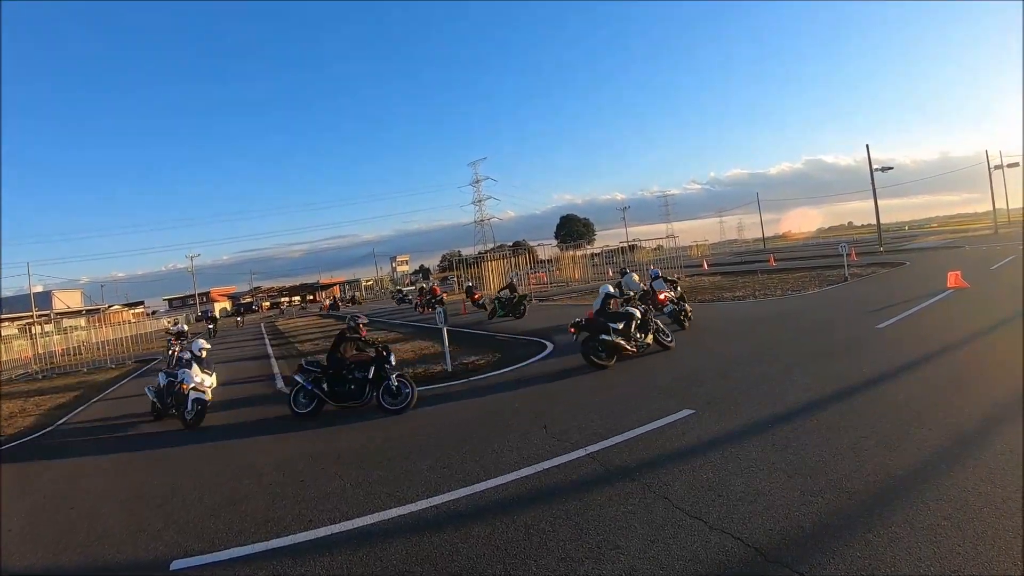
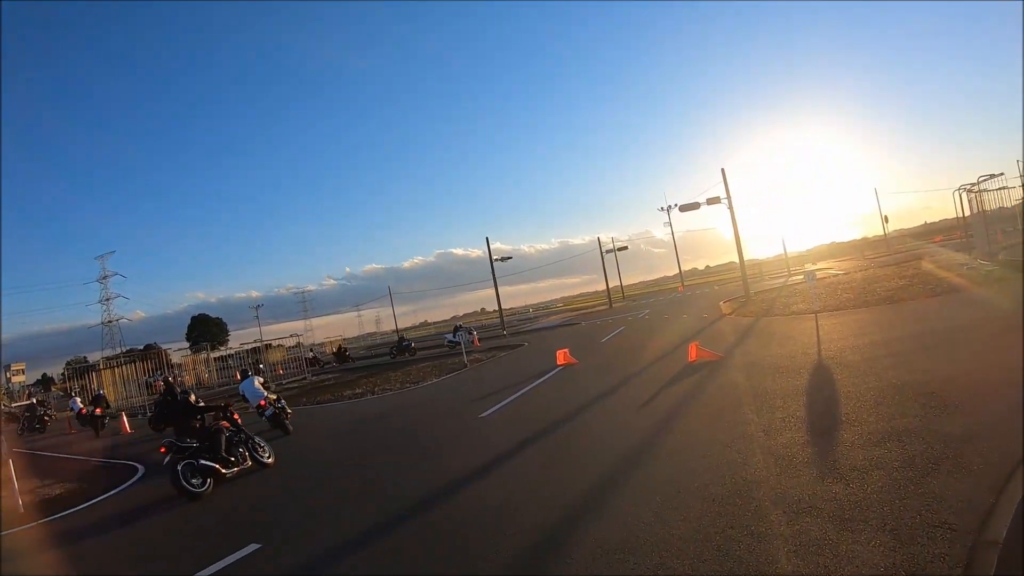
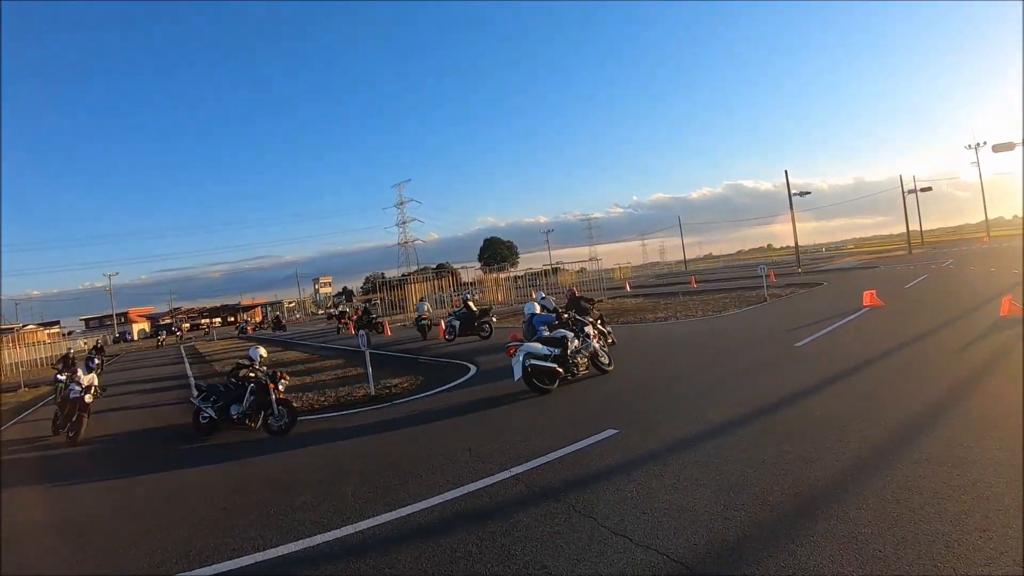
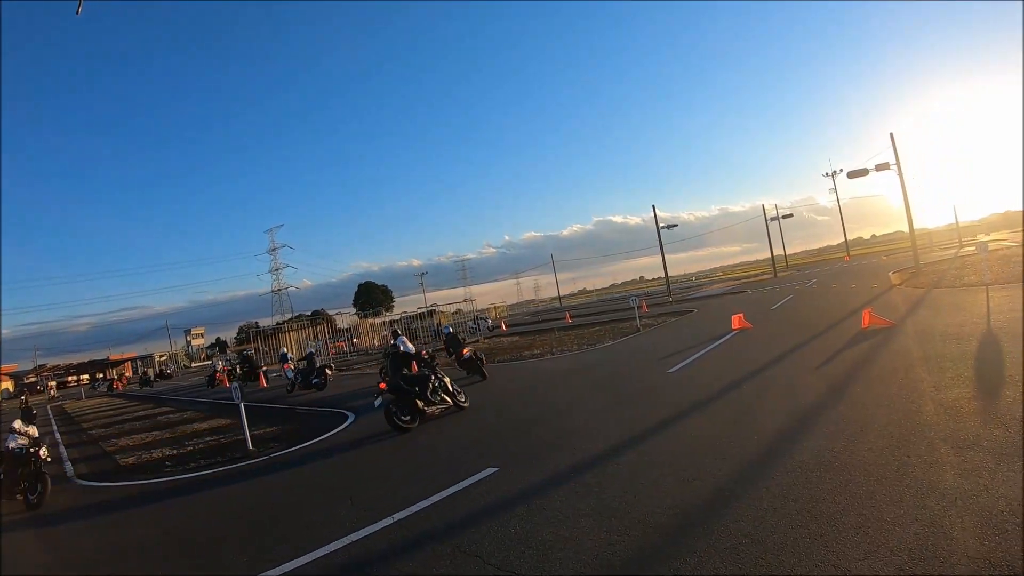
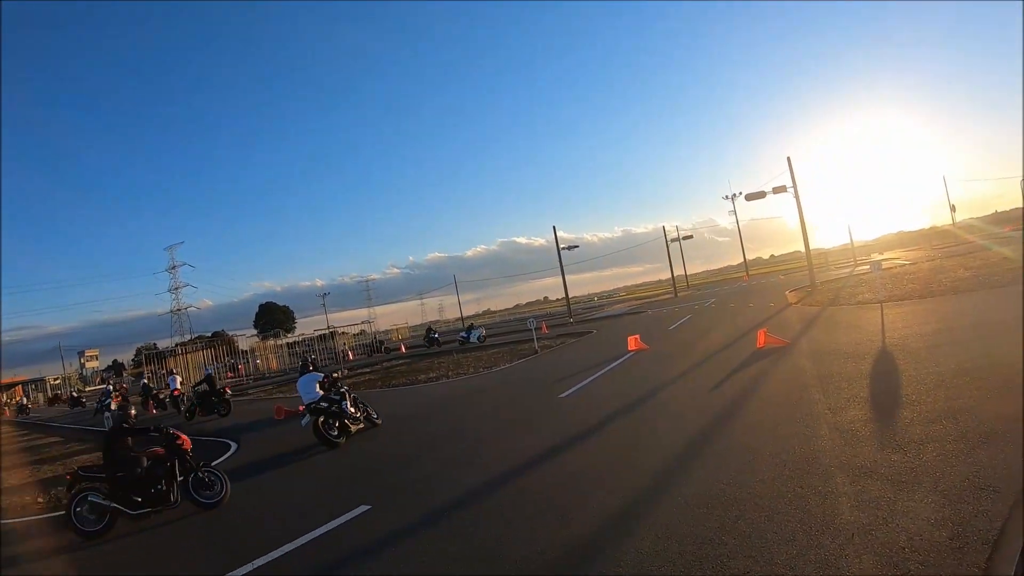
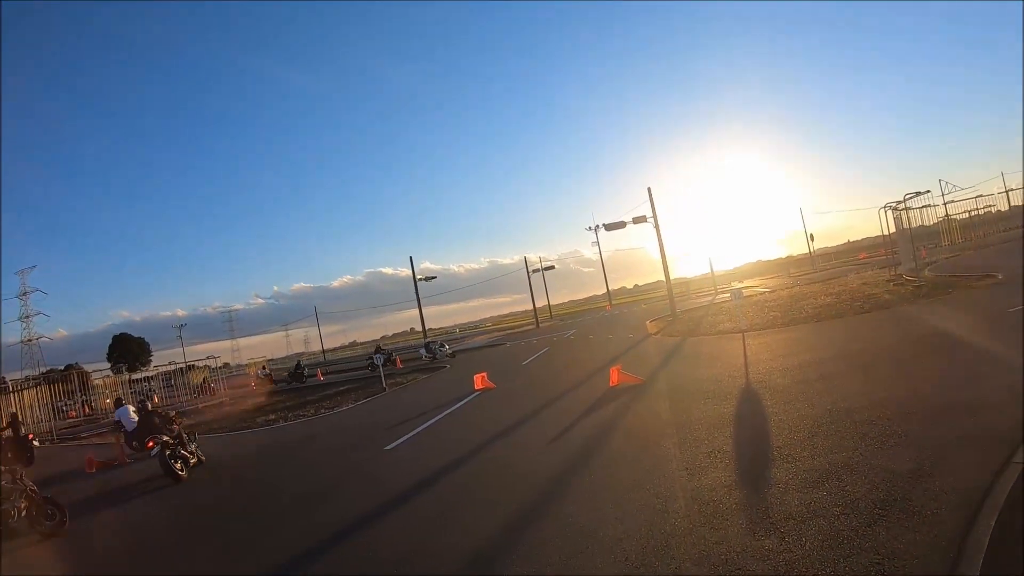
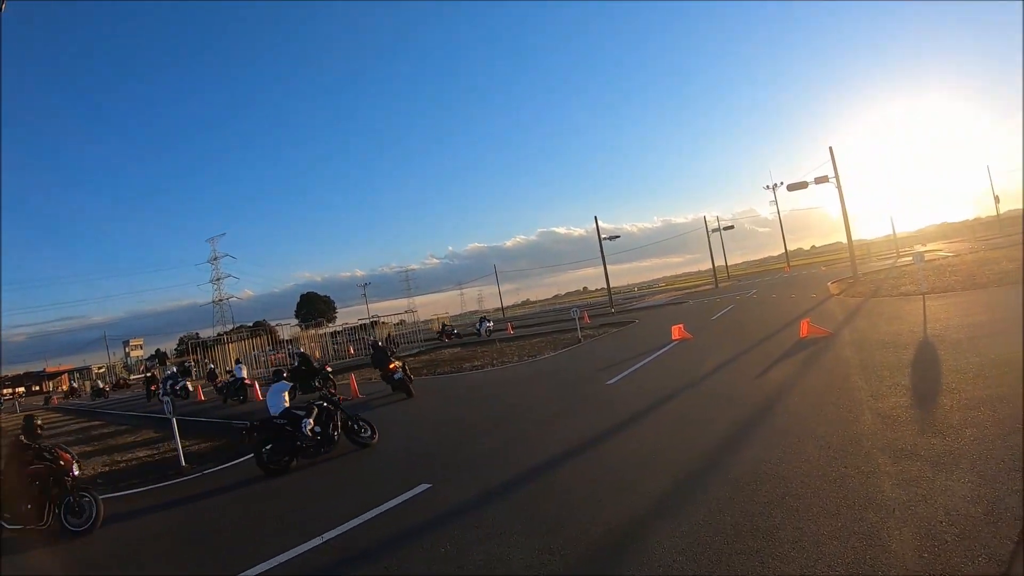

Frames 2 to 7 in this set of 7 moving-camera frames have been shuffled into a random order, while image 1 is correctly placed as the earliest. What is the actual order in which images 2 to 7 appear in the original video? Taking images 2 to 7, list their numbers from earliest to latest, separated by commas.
3, 4, 7, 5, 2, 6
